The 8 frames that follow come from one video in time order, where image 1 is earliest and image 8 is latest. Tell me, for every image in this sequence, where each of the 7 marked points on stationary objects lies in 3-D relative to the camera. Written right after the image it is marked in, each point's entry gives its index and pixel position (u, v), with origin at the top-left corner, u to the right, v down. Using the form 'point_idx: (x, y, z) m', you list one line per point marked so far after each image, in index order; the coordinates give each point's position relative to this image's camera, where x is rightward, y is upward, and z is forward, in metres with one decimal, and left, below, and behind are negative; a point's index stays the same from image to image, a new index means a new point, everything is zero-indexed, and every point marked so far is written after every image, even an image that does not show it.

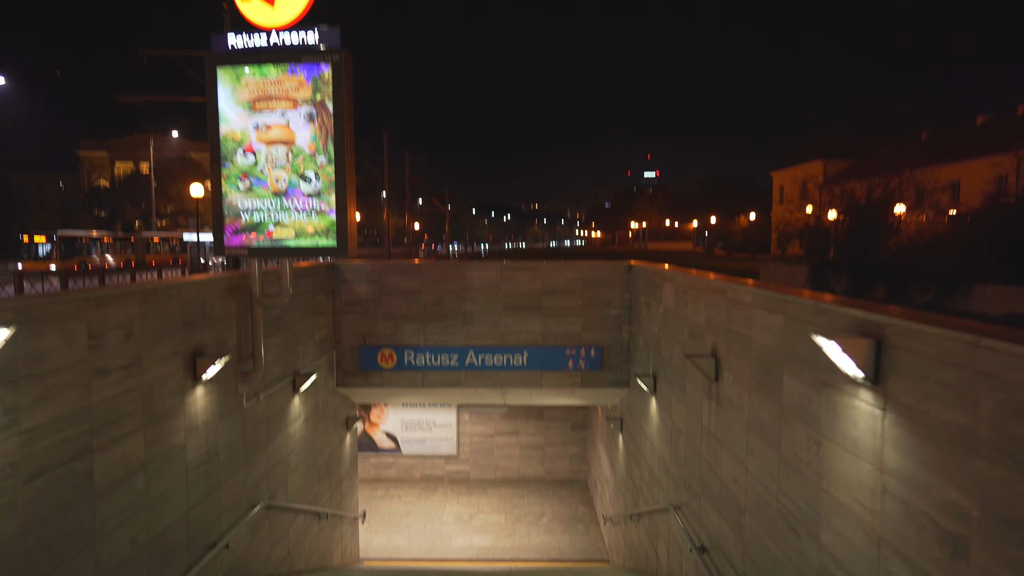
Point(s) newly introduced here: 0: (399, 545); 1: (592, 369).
0: (-1.7, -3.8, +10.5) m
1: (+0.9, -1.0, +8.3) m
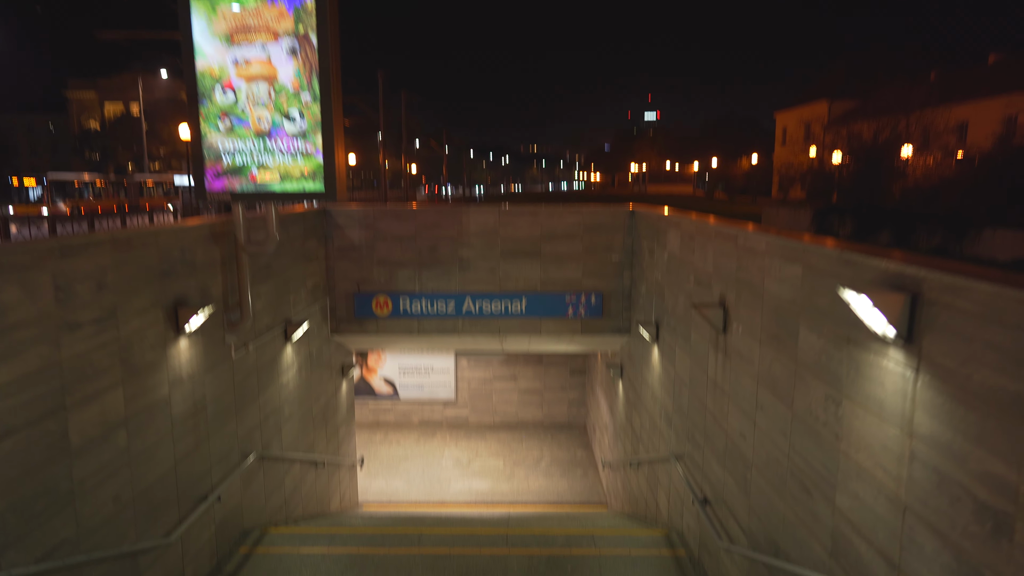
0: (-1.7, -3.0, +10.5) m
1: (+0.9, -0.3, +8.1) m
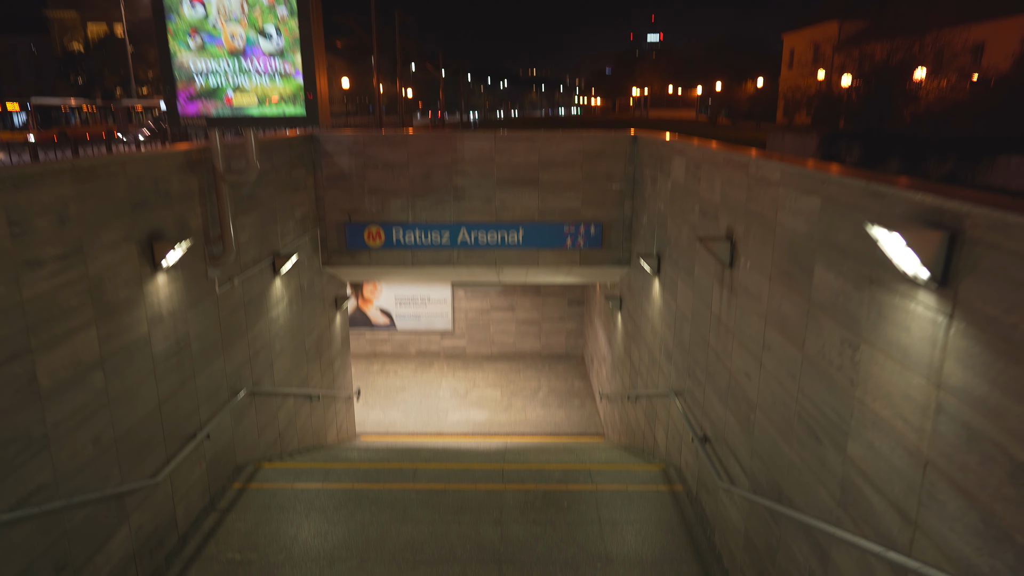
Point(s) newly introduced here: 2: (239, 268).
0: (-1.7, -2.0, +10.5) m
1: (+0.9, +0.5, +7.9) m
2: (-2.1, +0.2, +5.5) m
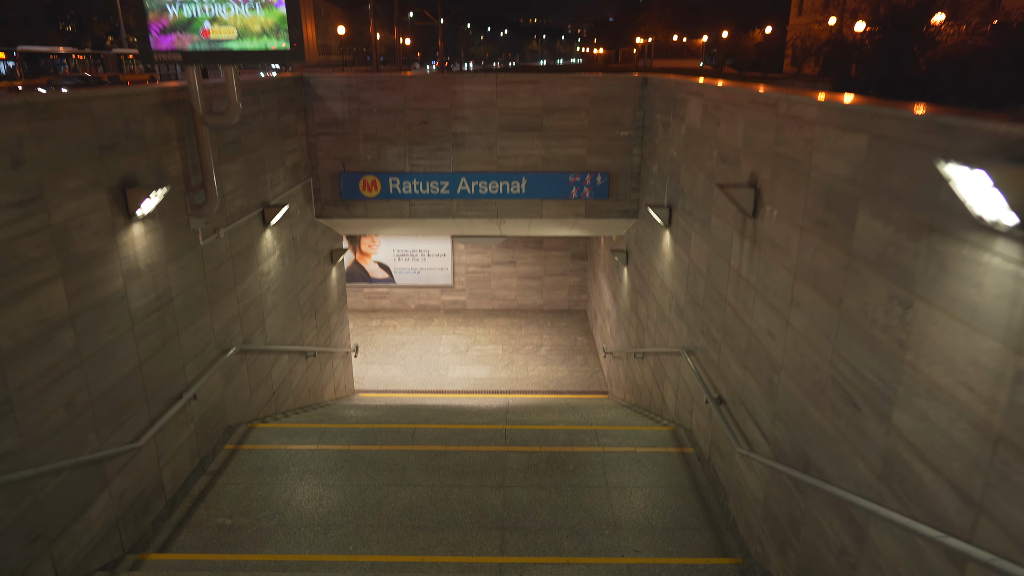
0: (-1.7, -1.3, +10.3) m
1: (+0.9, +1.0, +7.5) m
2: (-2.1, +0.5, +5.1) m
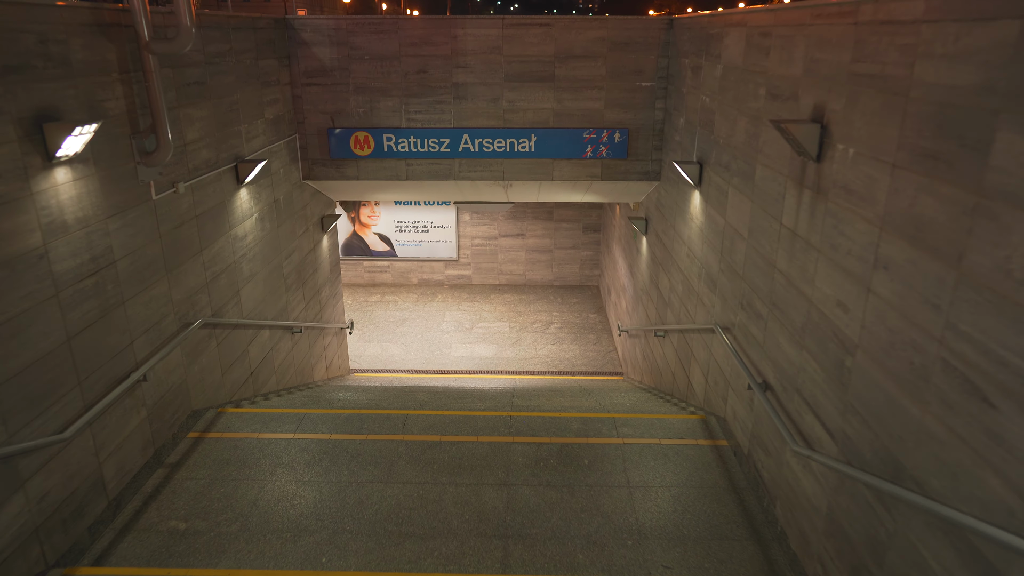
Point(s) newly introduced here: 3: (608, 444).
0: (-1.6, -0.9, +9.7) m
1: (+1.0, +1.2, +6.8) m
2: (-2.1, +0.7, +4.4) m
3: (+0.6, -1.0, +4.4) m
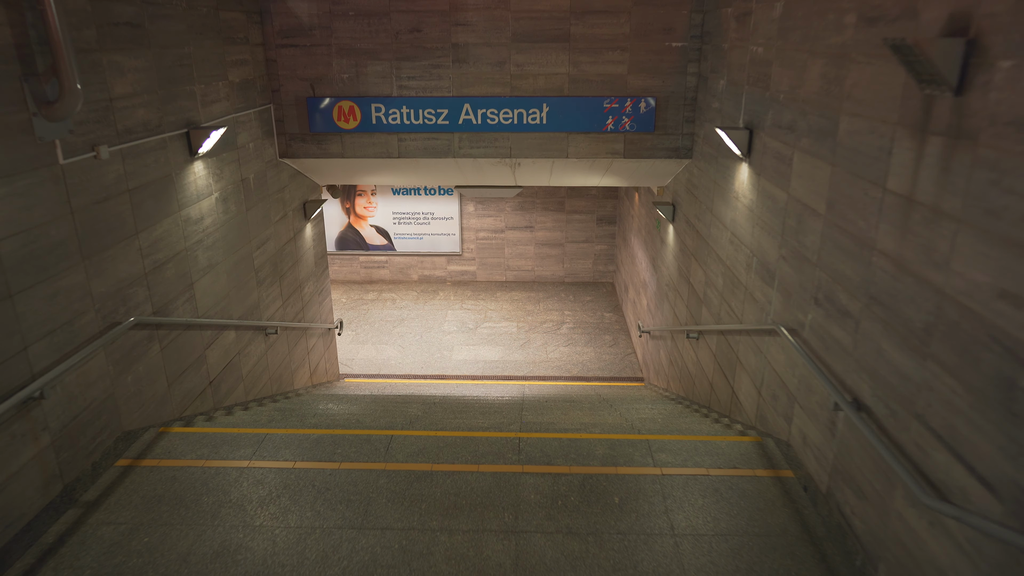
0: (-1.5, -0.9, +8.8) m
1: (+1.1, +1.3, +5.8) m
2: (-2.0, +0.8, +3.5) m
3: (+0.7, -0.9, +3.5) m
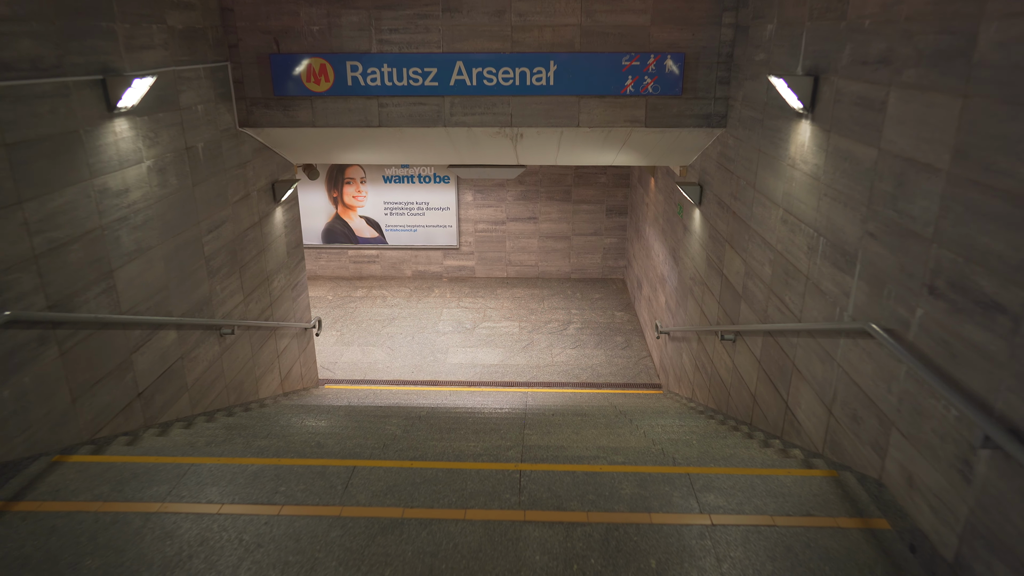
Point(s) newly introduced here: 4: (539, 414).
0: (-1.5, -0.8, +7.9) m
1: (+1.1, +1.3, +4.9) m
2: (-2.0, +0.8, +2.6) m
3: (+0.7, -0.9, +2.6) m
4: (+0.2, -0.9, +4.8) m
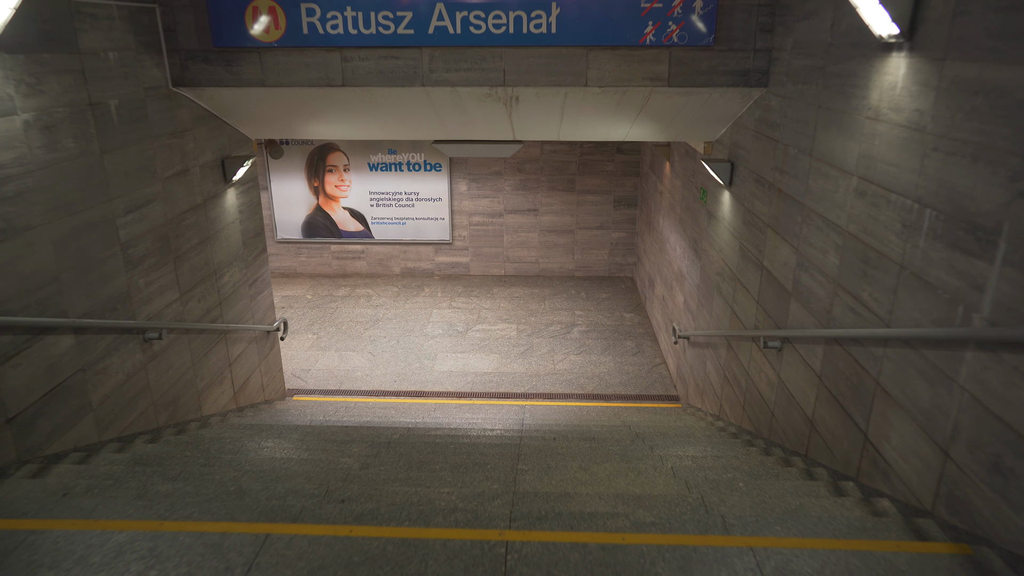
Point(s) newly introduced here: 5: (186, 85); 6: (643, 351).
0: (-1.5, -0.8, +6.9) m
1: (+1.0, +1.4, +4.0) m
2: (-2.1, +0.9, +1.7) m
3: (+0.6, -0.8, +1.7) m
4: (+0.1, -0.8, +3.9) m
5: (-1.9, +1.2, +4.2) m
6: (+1.4, -0.7, +7.3) m
